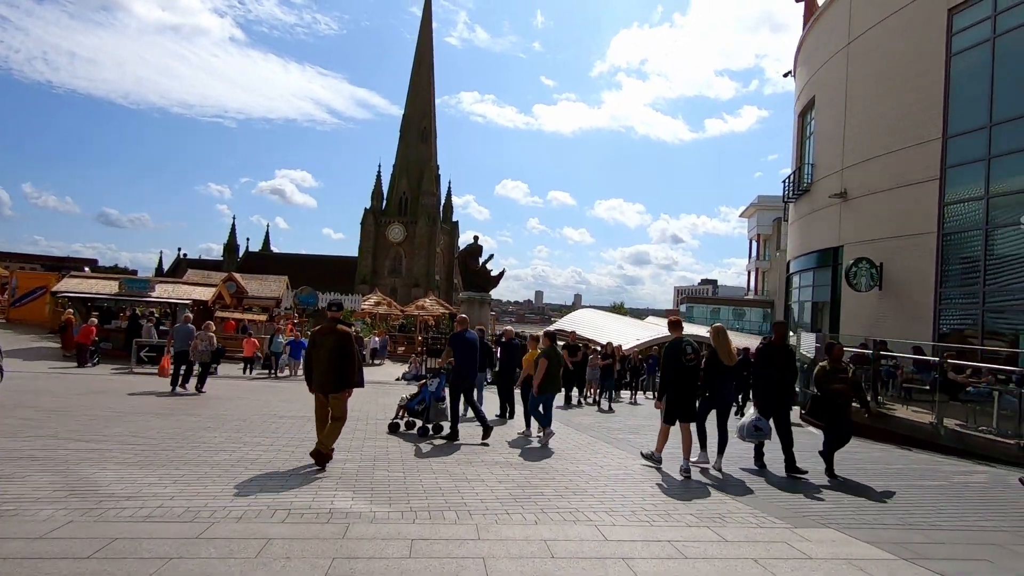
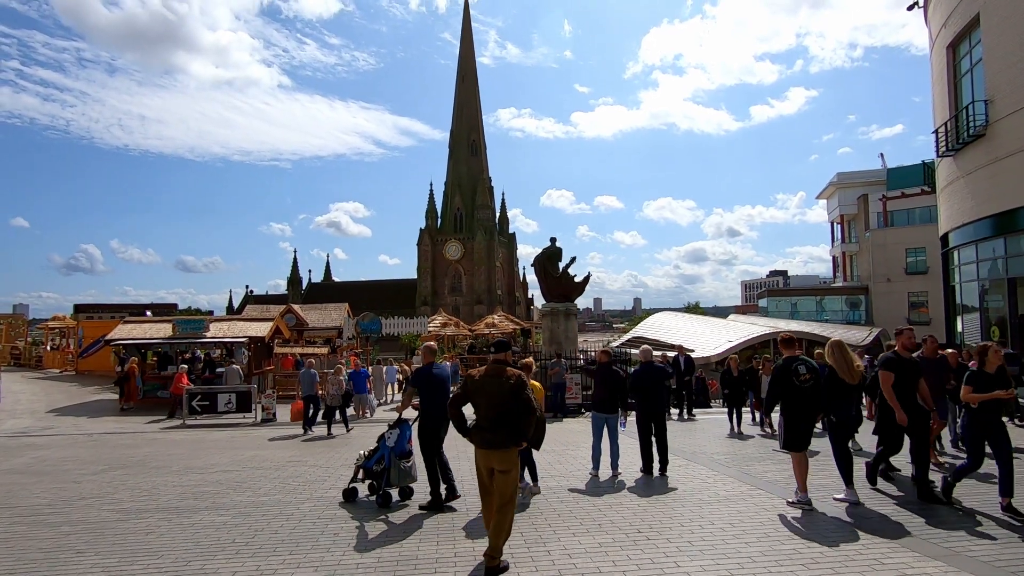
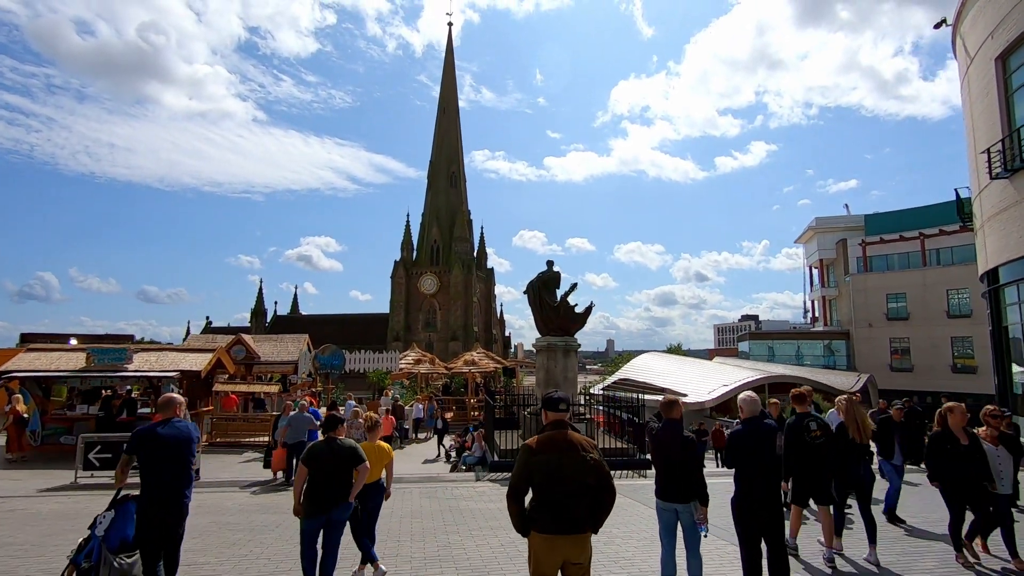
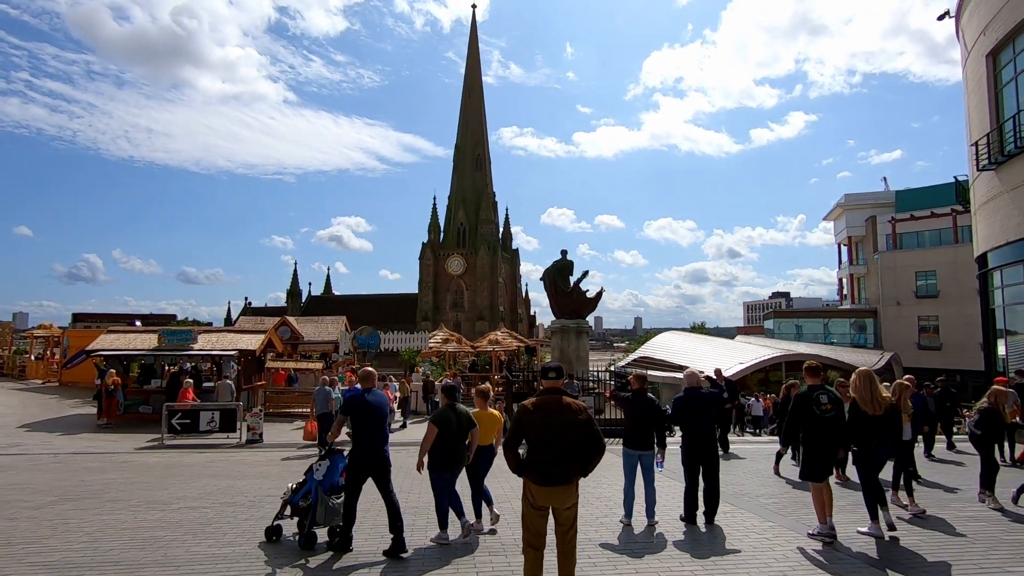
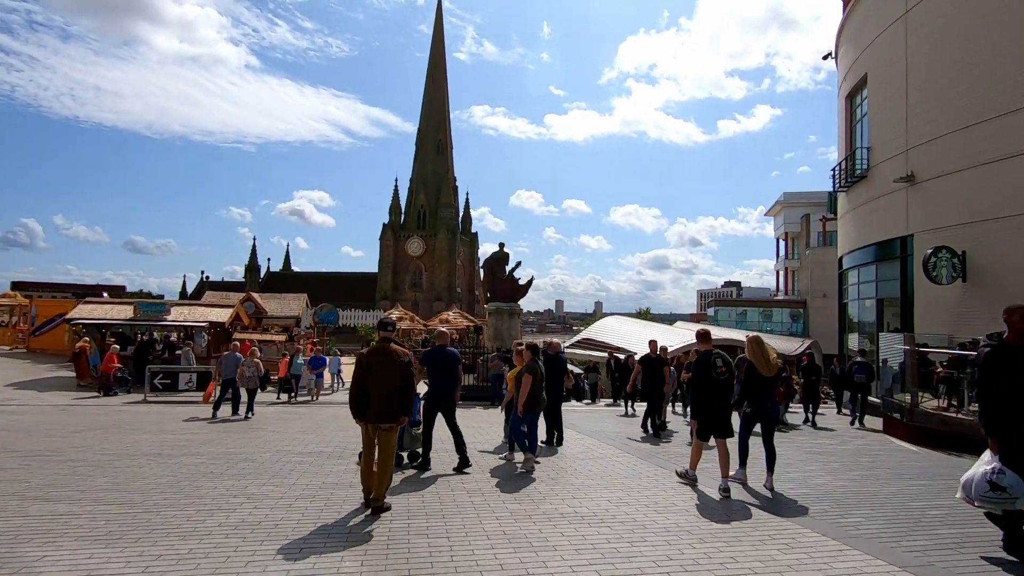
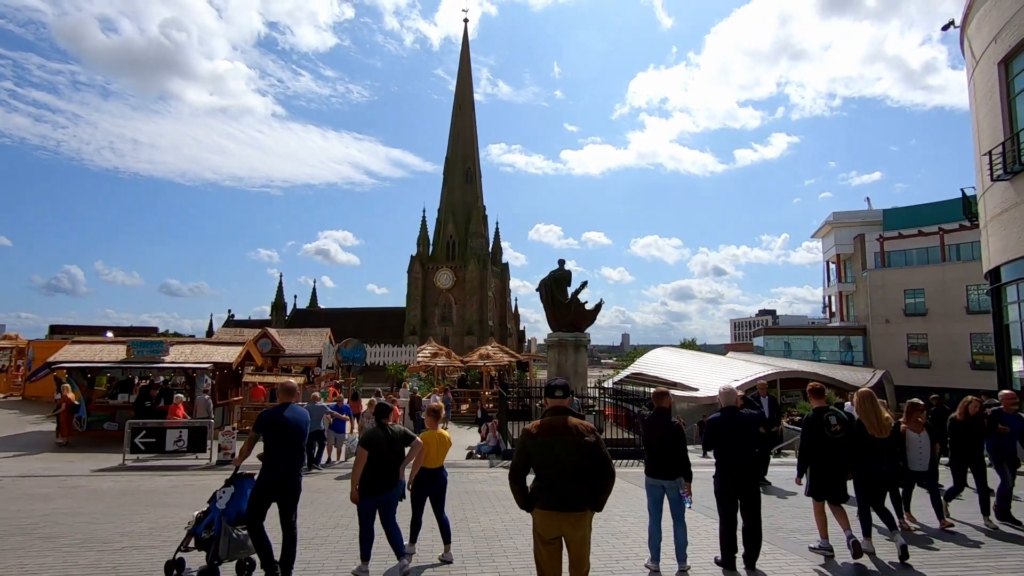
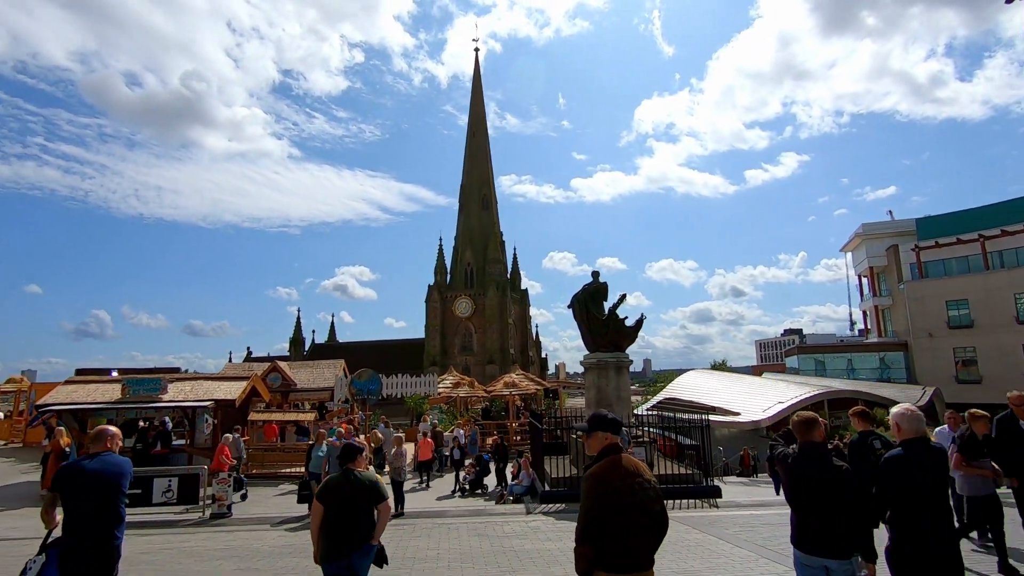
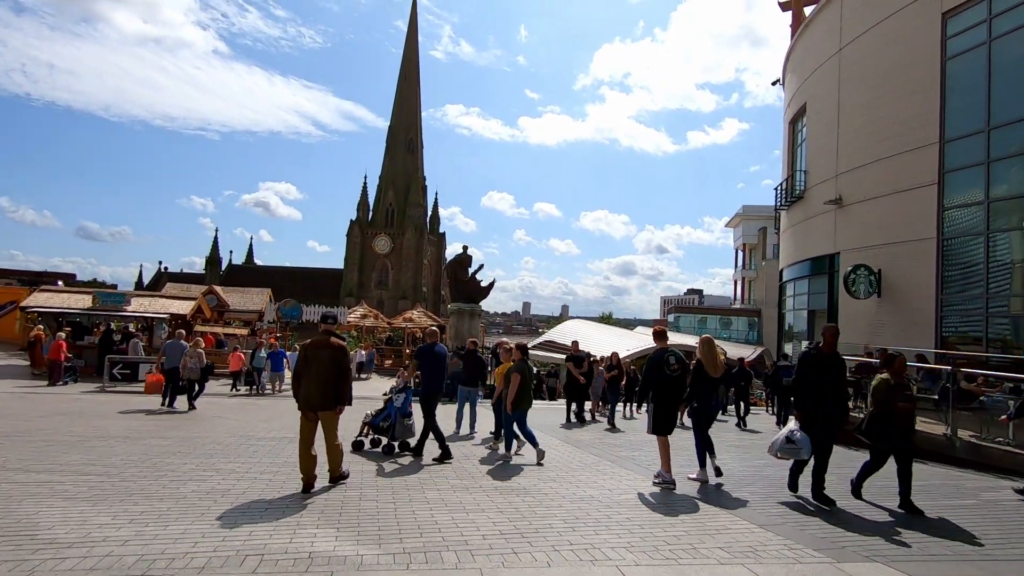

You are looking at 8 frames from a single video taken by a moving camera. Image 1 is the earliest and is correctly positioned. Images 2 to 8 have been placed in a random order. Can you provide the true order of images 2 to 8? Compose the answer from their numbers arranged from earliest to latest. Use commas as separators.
8, 5, 2, 4, 6, 3, 7
